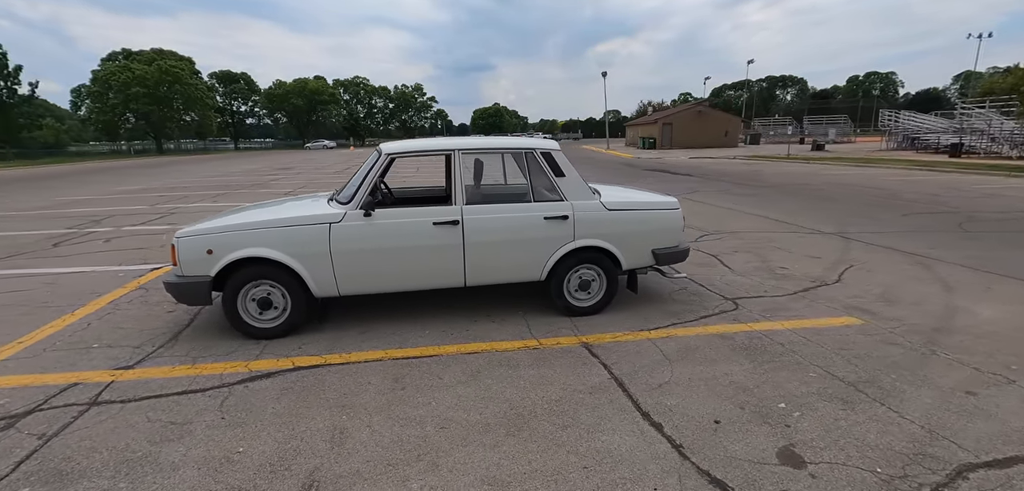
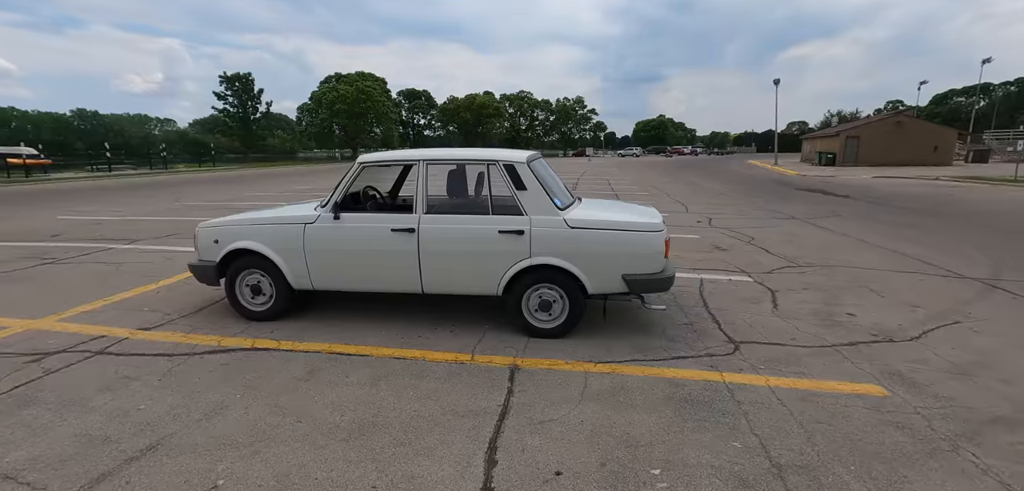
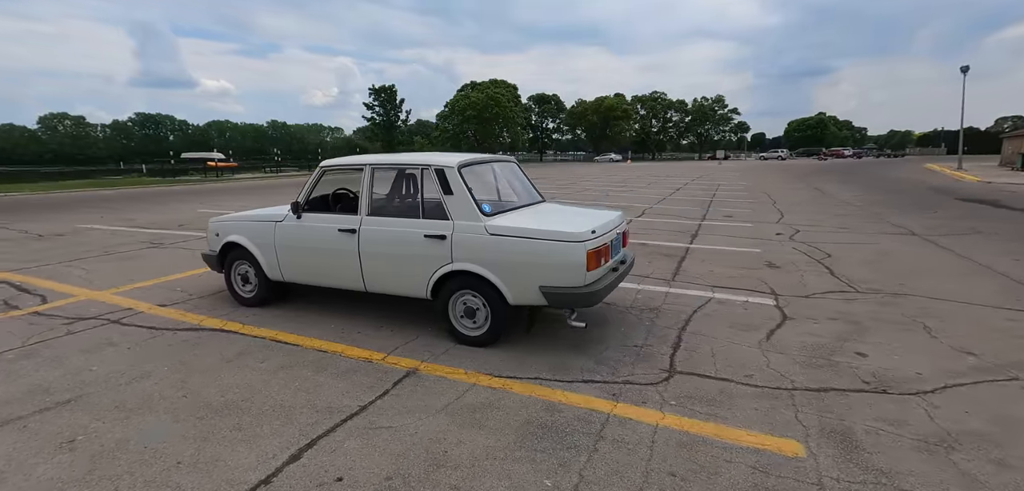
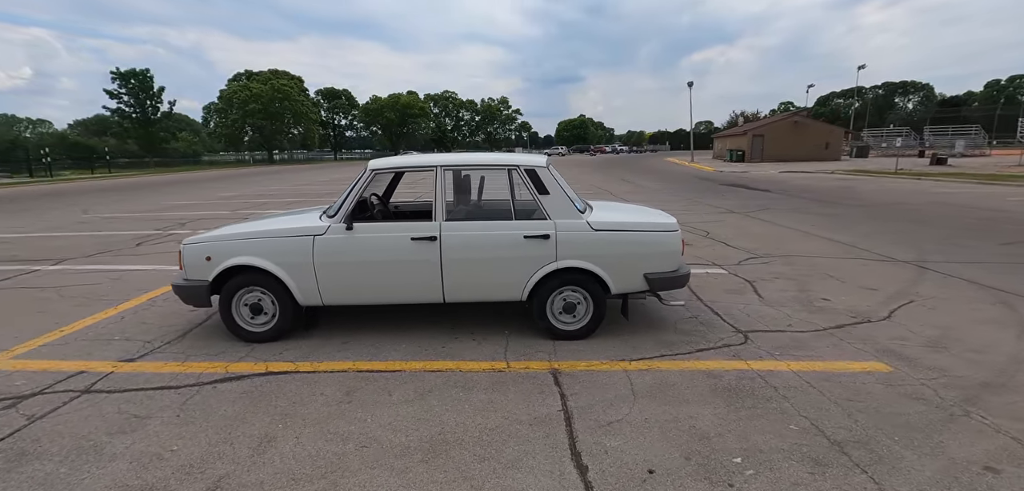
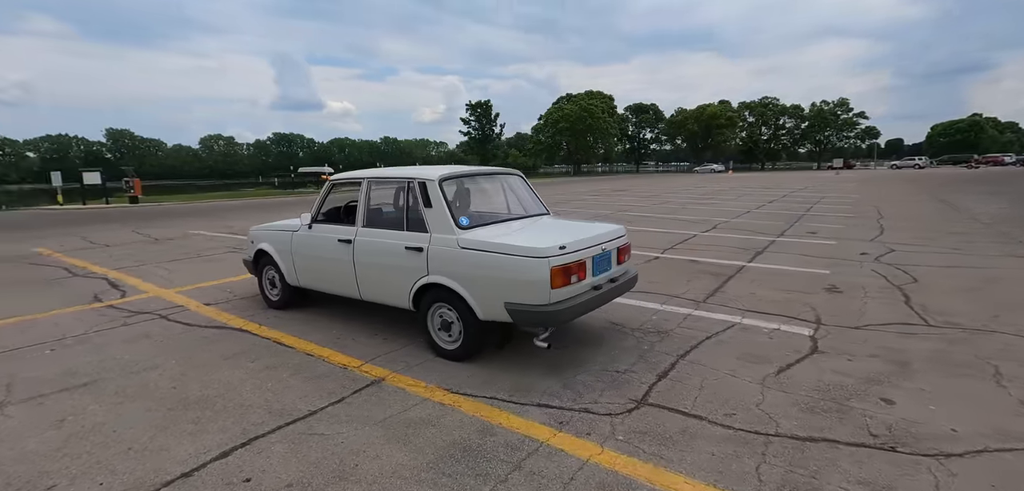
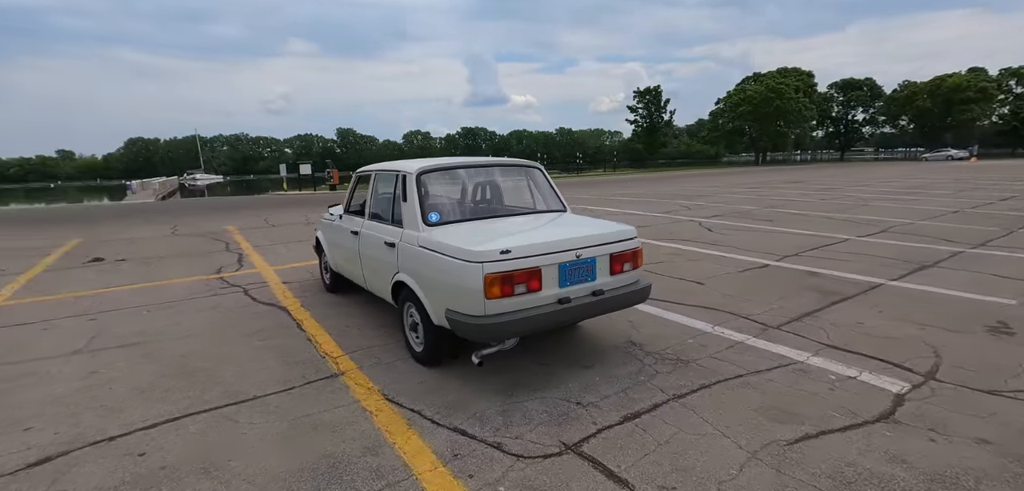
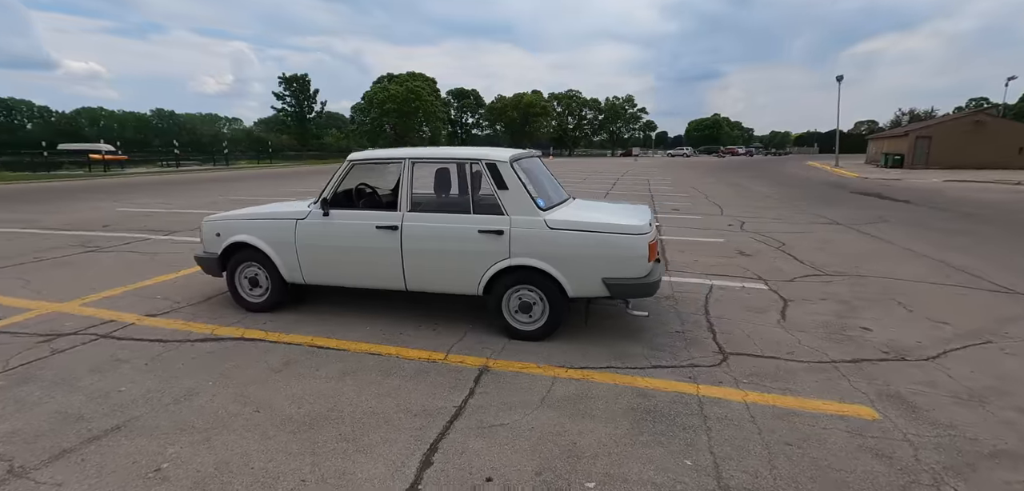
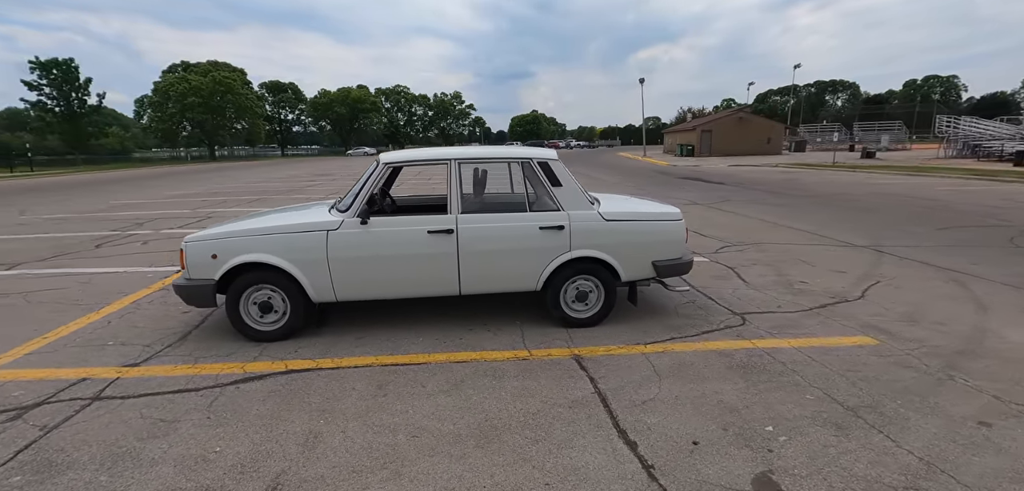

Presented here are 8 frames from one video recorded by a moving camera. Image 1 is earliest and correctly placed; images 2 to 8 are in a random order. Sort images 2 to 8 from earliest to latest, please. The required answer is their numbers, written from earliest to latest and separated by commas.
8, 4, 2, 7, 3, 5, 6
